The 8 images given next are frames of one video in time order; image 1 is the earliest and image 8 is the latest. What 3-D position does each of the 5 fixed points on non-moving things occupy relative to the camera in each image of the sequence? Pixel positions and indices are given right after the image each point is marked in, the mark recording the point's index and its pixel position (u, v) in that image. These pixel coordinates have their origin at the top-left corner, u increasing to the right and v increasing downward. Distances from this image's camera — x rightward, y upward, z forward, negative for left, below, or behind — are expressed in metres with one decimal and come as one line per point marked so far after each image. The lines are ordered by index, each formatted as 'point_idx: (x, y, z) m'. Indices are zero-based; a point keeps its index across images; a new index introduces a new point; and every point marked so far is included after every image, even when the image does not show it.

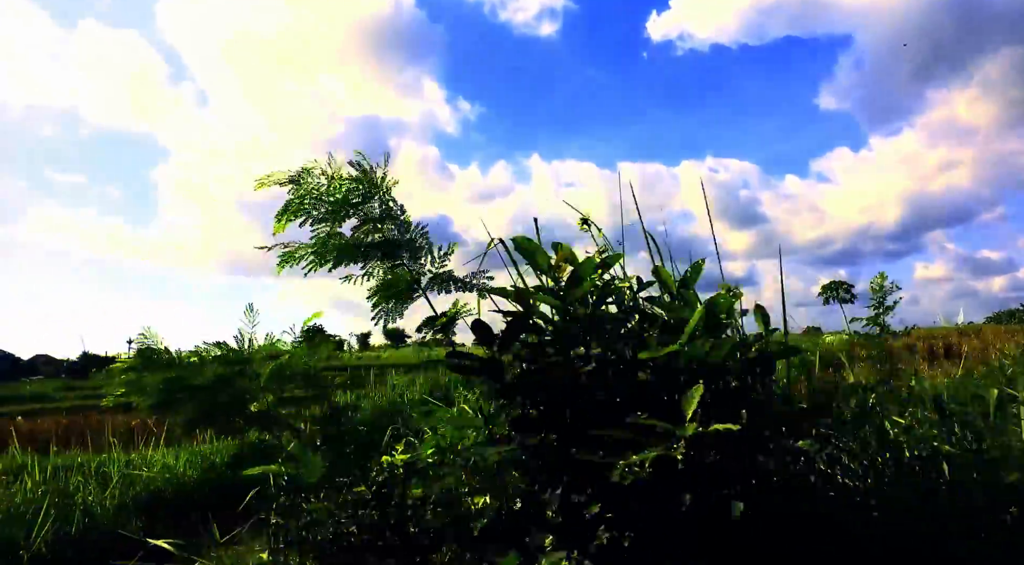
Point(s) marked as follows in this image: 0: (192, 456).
0: (-2.7, -1.5, +5.7) m
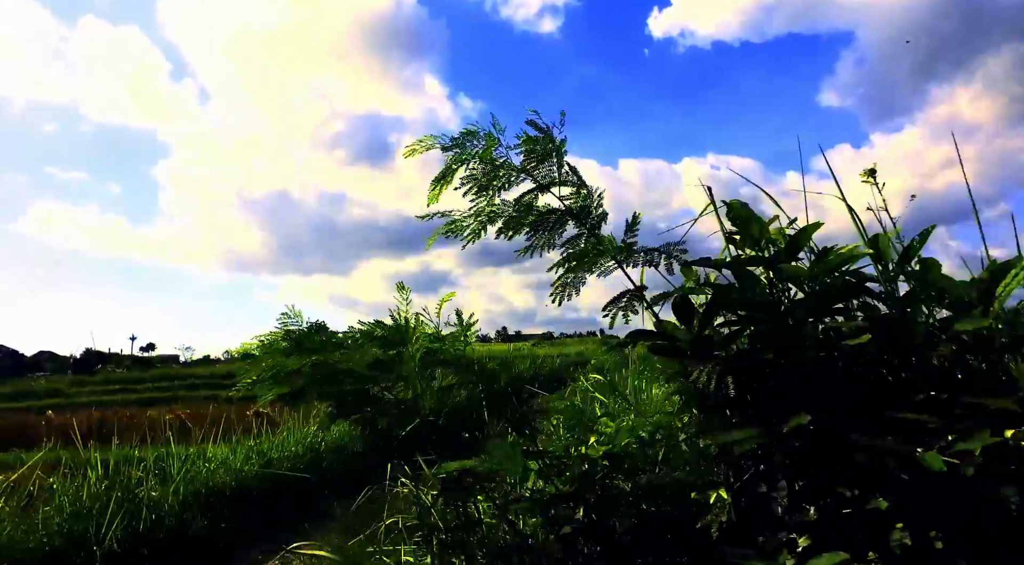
0: (-2.1, -1.4, +5.5) m
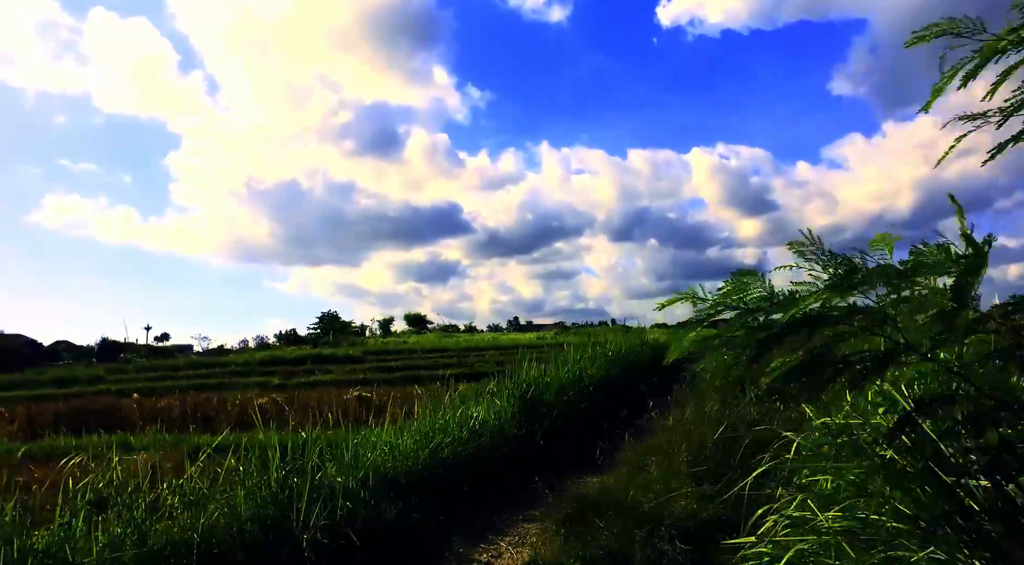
0: (-0.6, -1.2, +5.1) m
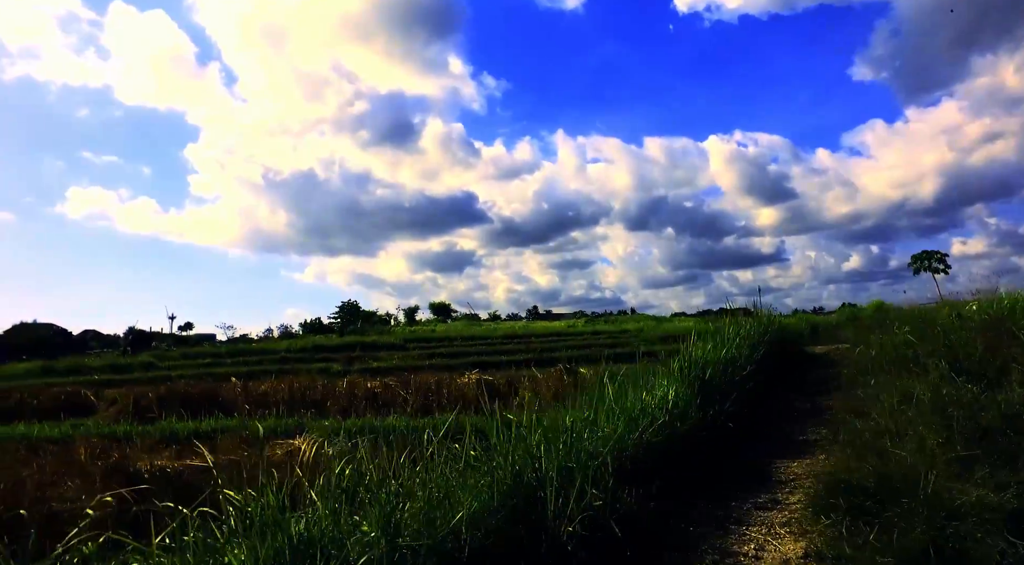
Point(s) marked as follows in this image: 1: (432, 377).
0: (+0.8, -0.9, +4.8) m
1: (-1.1, -1.3, +9.3) m
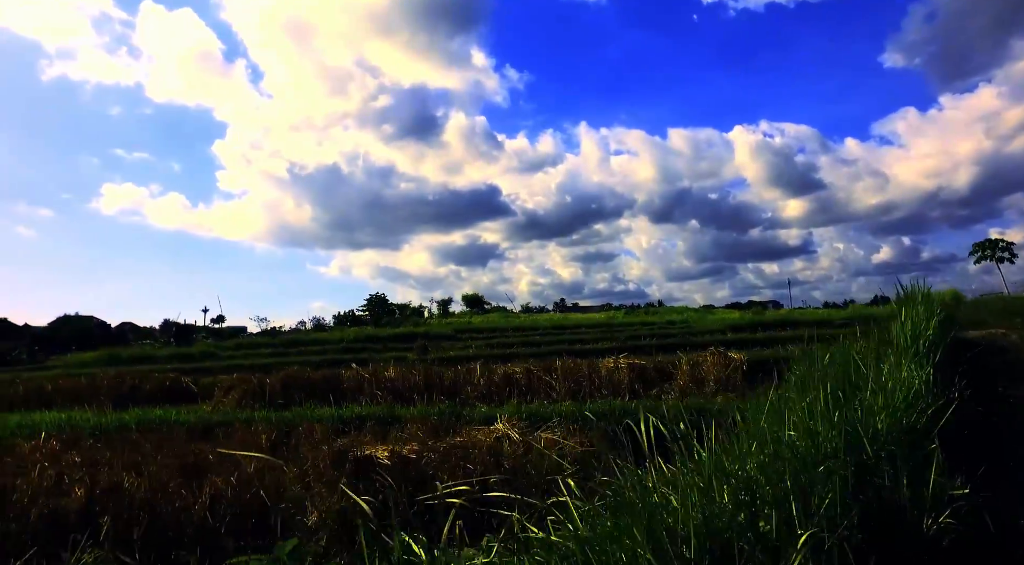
0: (+2.5, -0.7, +4.3) m
1: (+0.8, -1.1, +8.9) m
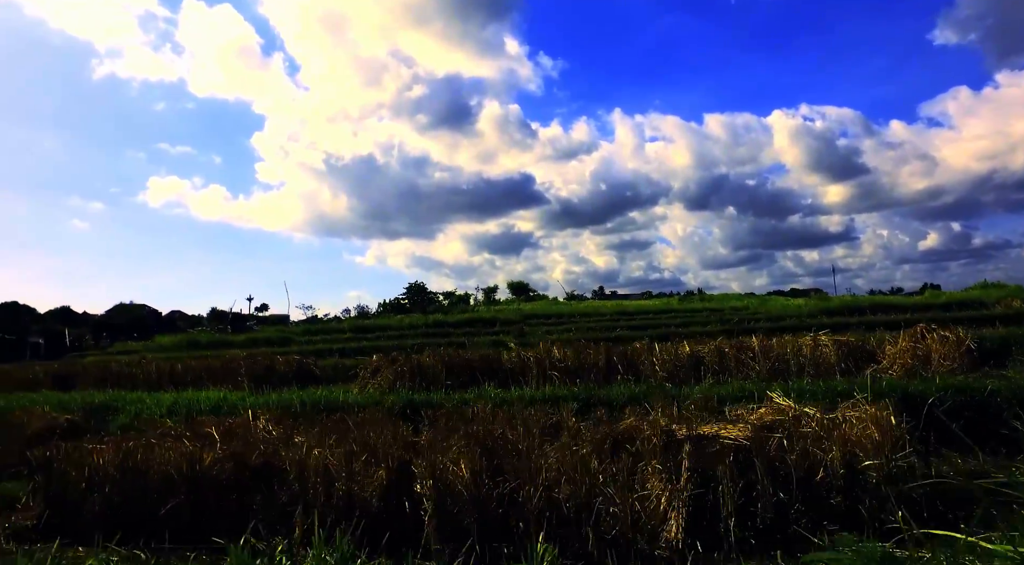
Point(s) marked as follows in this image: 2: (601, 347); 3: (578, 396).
0: (+4.5, -0.5, +3.6) m
1: (+3.0, -0.7, +8.3) m
2: (+1.2, -0.9, +9.2) m
3: (+0.7, -1.2, +6.7) m
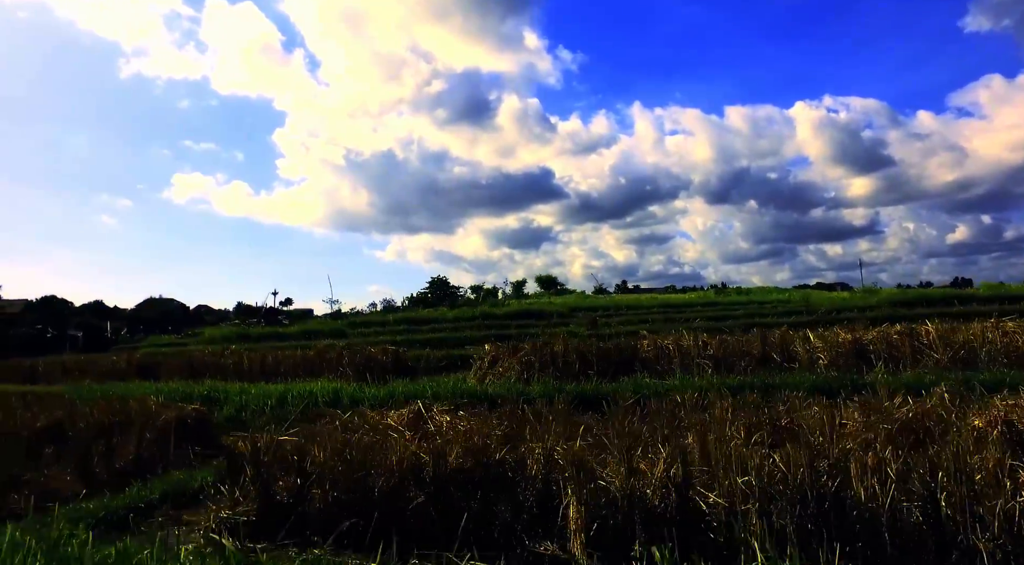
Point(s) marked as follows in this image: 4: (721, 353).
0: (+6.1, -0.3, +2.9) m
1: (+4.8, -0.5, +7.7) m
2: (+3.0, -0.7, +8.7) m
3: (+2.3, -1.0, +6.2) m
4: (+2.5, -0.8, +8.0) m
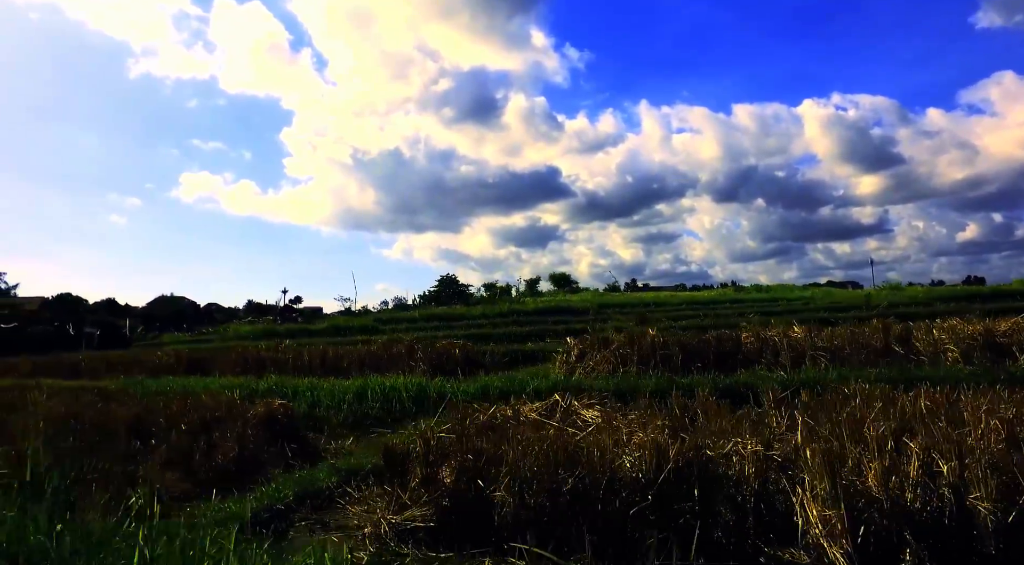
0: (+7.2, -0.2, +2.4) m
1: (+6.0, -0.4, +7.2) m
2: (+4.2, -0.6, +8.2) m
3: (+3.5, -0.8, +5.7) m
4: (+3.7, -0.7, +7.6) m
